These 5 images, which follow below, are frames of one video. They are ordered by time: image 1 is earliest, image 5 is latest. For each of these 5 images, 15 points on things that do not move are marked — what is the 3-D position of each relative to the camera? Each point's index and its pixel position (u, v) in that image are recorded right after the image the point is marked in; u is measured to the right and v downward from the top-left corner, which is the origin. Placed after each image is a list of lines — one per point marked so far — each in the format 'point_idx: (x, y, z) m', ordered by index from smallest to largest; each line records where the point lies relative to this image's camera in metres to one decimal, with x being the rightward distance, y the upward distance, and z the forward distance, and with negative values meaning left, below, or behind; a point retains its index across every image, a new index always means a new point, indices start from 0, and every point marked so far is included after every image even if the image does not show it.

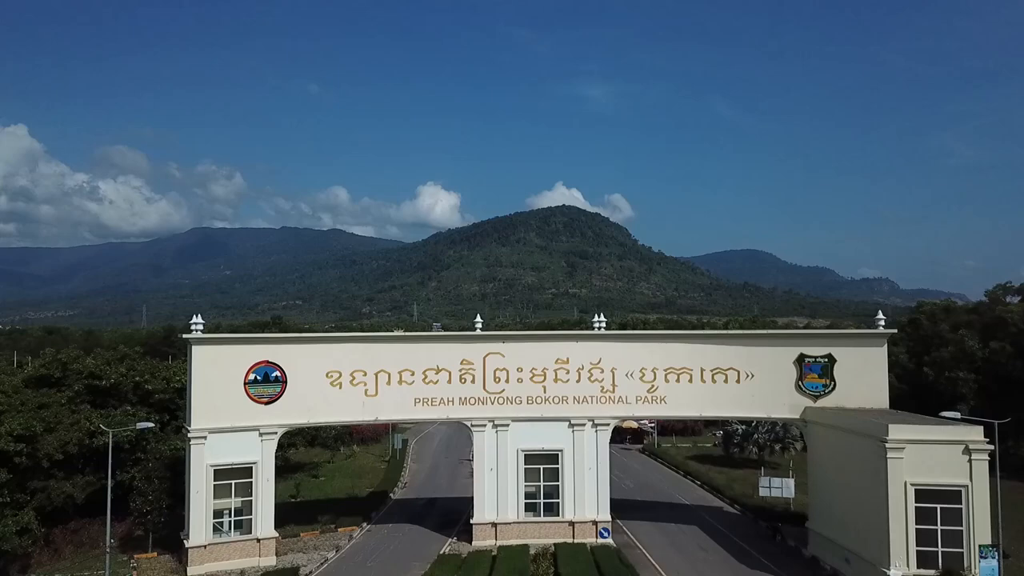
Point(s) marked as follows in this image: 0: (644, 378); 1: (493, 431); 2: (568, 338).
0: (+3.4, -2.3, +18.7) m
1: (-0.5, -3.6, +18.4) m
2: (+1.5, -1.3, +18.7) m
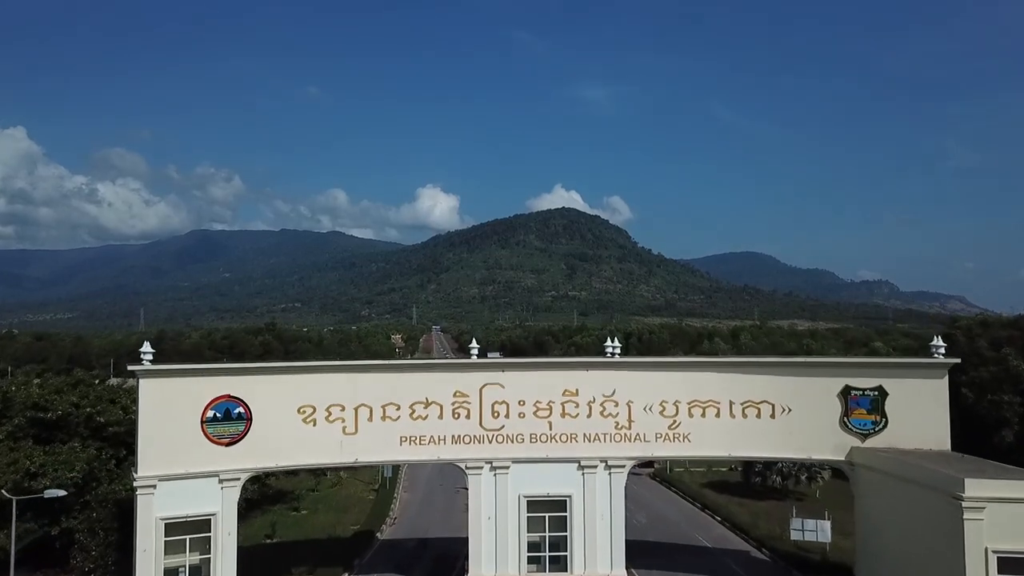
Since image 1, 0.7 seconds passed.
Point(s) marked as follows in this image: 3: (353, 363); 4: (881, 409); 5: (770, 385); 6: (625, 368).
0: (+3.4, -2.8, +16.2) m
1: (-0.5, -4.1, +16.0) m
2: (+1.5, -1.8, +16.3) m
3: (-3.5, -1.6, +15.9) m
4: (+7.9, -2.6, +15.5) m
5: (+5.7, -2.2, +16.1) m
6: (+2.6, -1.8, +16.3) m
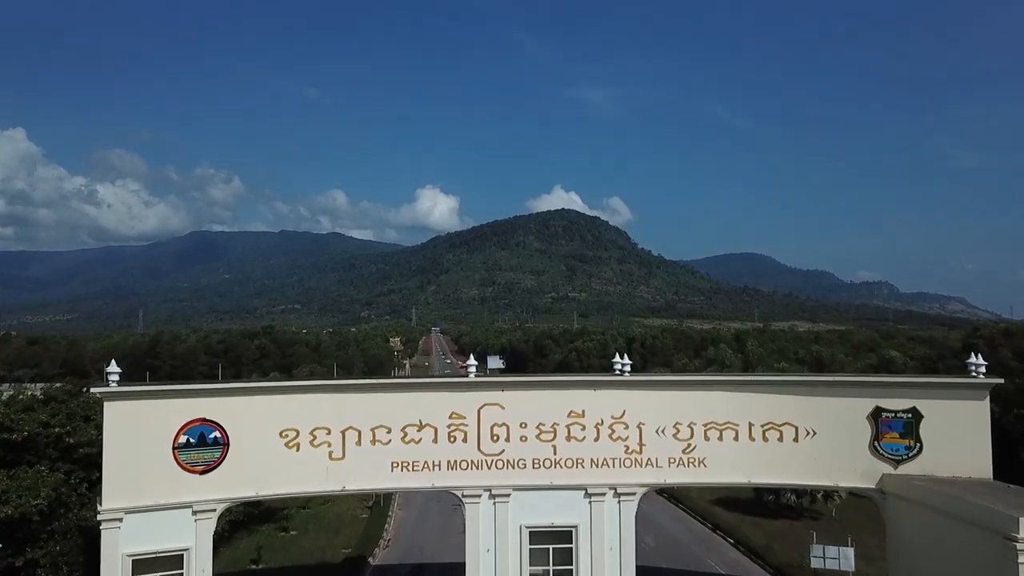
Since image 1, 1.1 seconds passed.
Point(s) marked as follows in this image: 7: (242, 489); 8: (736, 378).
0: (+3.4, -3.1, +15.0) m
1: (-0.4, -4.3, +14.7) m
2: (+1.5, -2.0, +15.0) m
3: (-3.5, -1.9, +14.6) m
4: (+8.0, -2.9, +14.3) m
5: (+5.8, -2.4, +14.8) m
6: (+2.6, -2.0, +15.0) m
7: (-5.3, -3.9, +14.1) m
8: (+4.6, -1.9, +14.9) m
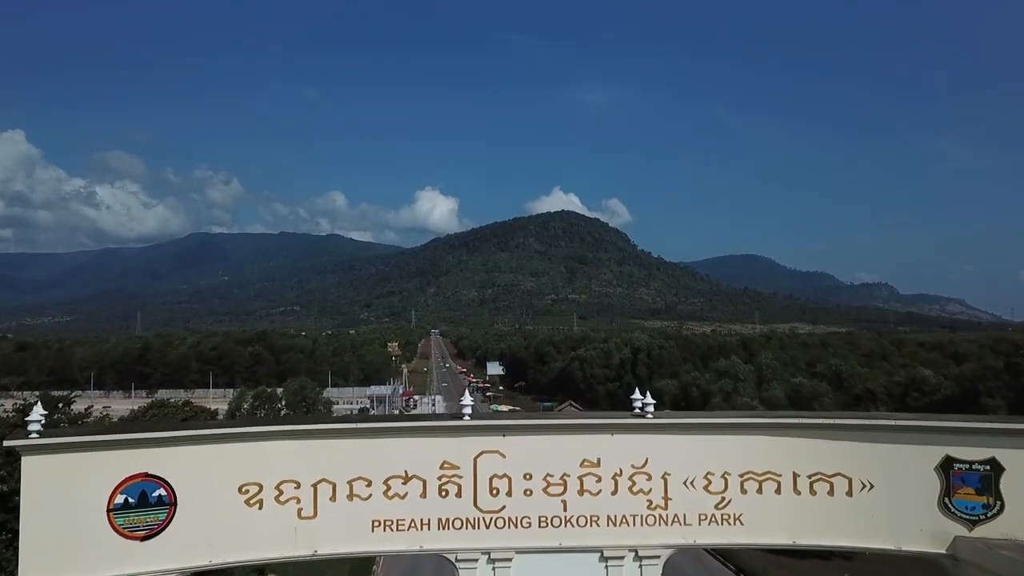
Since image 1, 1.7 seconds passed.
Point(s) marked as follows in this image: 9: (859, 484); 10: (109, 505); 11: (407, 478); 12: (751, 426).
0: (+3.5, -3.5, +12.7) m
1: (-0.4, -4.8, +12.4) m
2: (+1.6, -2.5, +12.8) m
3: (-3.4, -2.4, +12.4) m
4: (+8.0, -3.3, +12.0) m
5: (+5.8, -2.9, +12.6) m
6: (+2.7, -2.5, +12.8) m
7: (-5.2, -4.4, +11.9) m
8: (+4.7, -2.3, +12.6) m
9: (+6.0, -3.4, +12.5) m
10: (-6.5, -3.4, +11.7) m
11: (-1.8, -3.3, +12.5) m
12: (+4.2, -2.4, +12.7) m
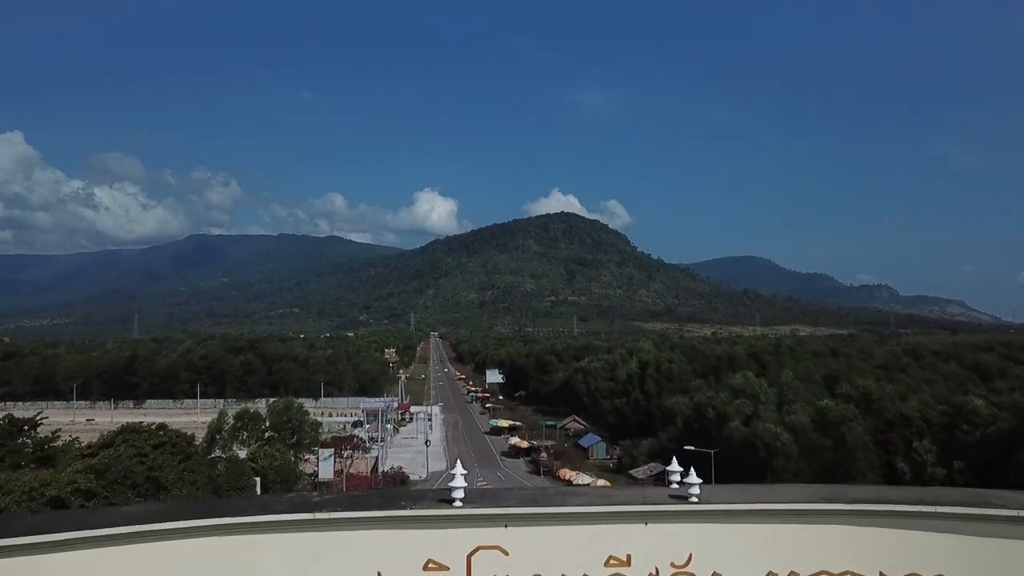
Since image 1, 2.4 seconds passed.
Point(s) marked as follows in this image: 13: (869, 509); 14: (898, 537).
0: (+3.5, -4.2, +9.8) m
1: (-0.3, -5.4, +9.5) m
2: (+1.6, -3.1, +9.9) m
3: (-3.4, -3.0, +9.5) m
4: (+8.1, -4.0, +9.1) m
5: (+5.9, -3.5, +9.7) m
6: (+2.7, -3.1, +9.9) m
7: (-5.2, -5.0, +9.0) m
8: (+4.7, -3.0, +9.7) m
9: (+6.1, -4.0, +9.6) m
10: (-6.4, -4.1, +8.8) m
11: (-1.8, -3.9, +9.7) m
12: (+4.3, -3.1, +9.9) m
13: (+4.6, -3.0, +9.8) m
14: (+4.9, -3.4, +9.8) m
